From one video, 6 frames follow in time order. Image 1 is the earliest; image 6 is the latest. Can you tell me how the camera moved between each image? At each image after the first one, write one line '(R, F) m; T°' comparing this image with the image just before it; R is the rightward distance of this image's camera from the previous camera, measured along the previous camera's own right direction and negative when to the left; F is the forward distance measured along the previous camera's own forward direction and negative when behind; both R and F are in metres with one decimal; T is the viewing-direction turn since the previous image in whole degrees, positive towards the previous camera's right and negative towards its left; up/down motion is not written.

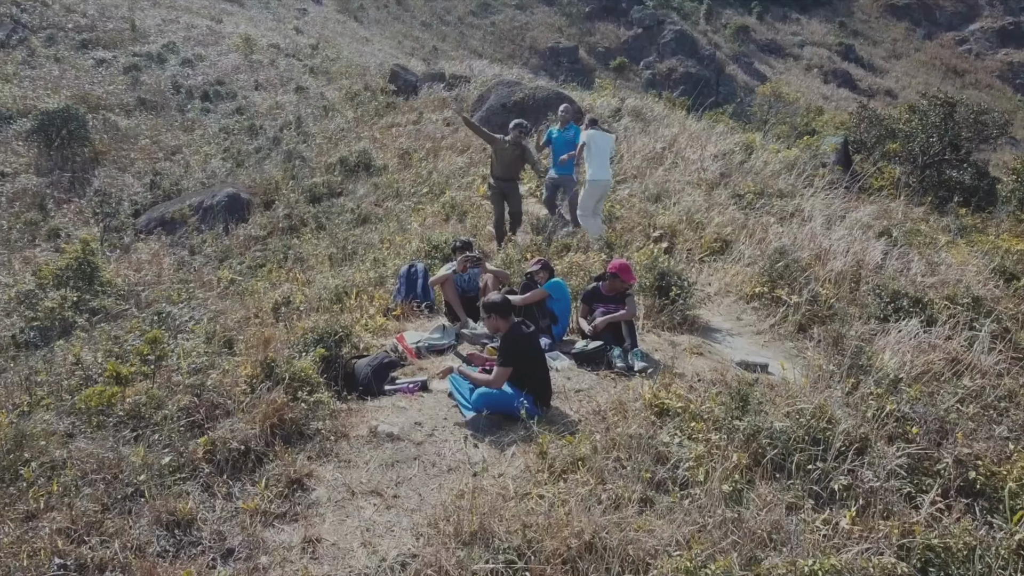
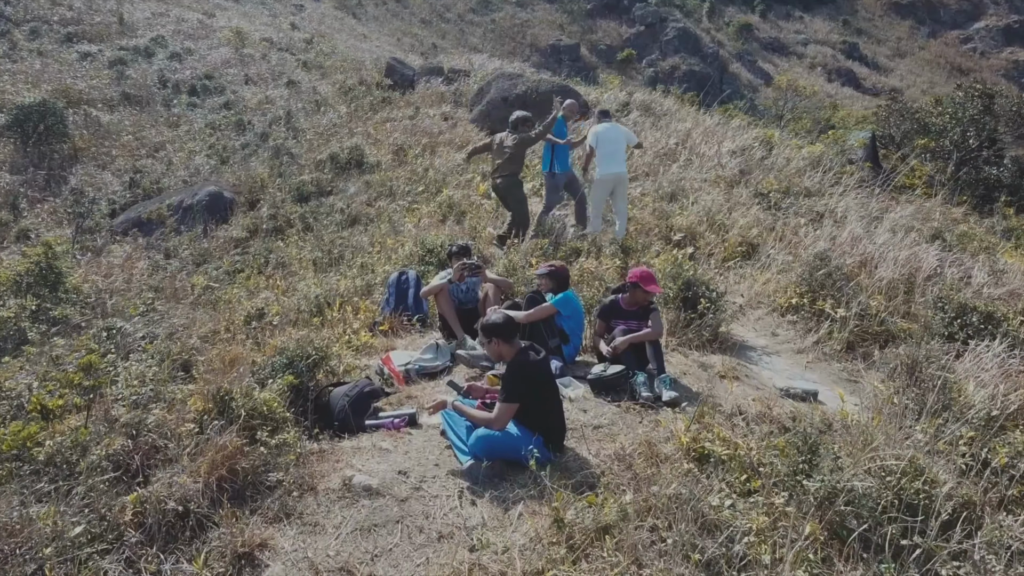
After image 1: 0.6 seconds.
(0.0, +0.7) m; 0°
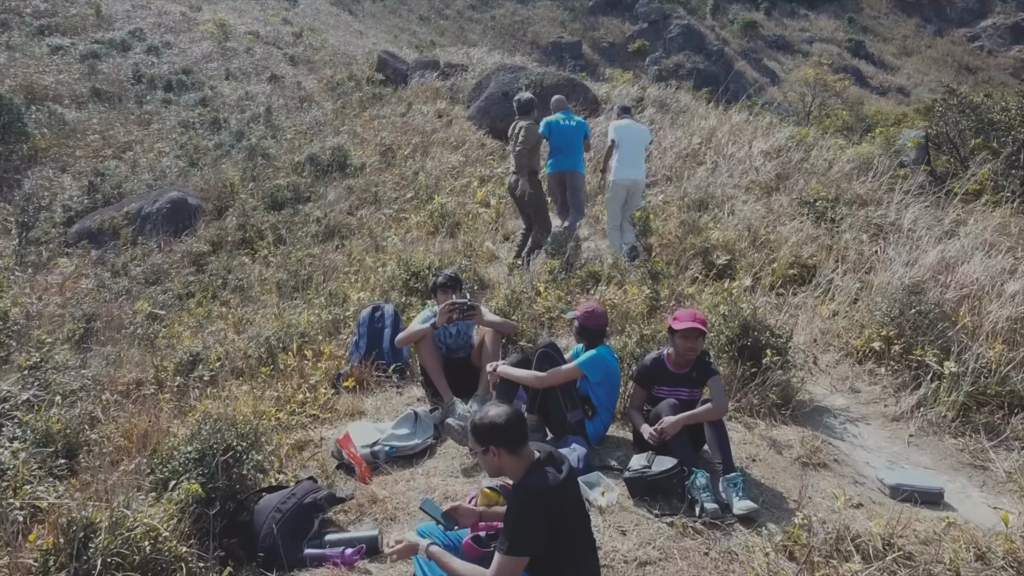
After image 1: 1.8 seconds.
(0.0, +1.2) m; 0°
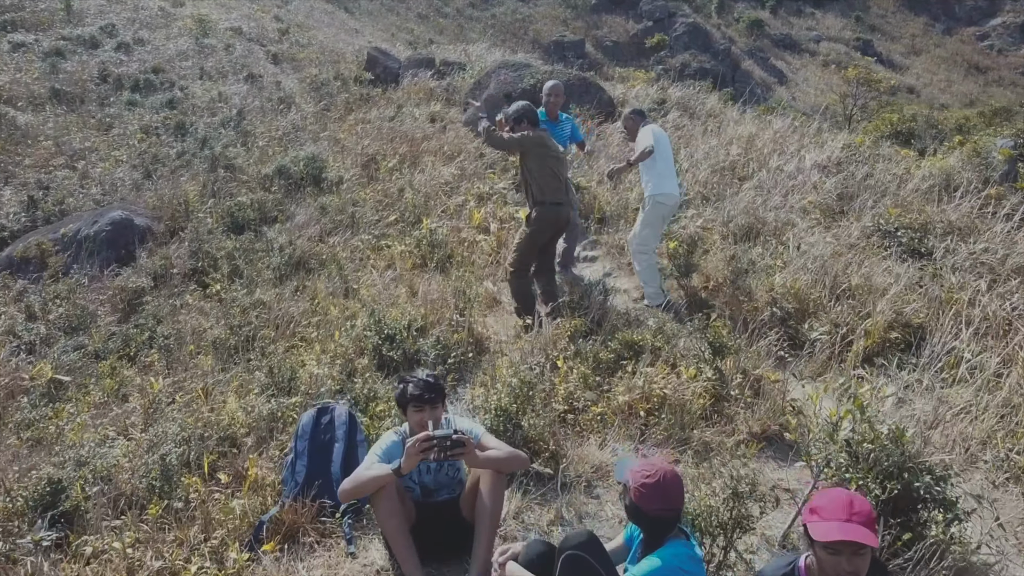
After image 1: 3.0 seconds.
(0.0, +1.4) m; 0°
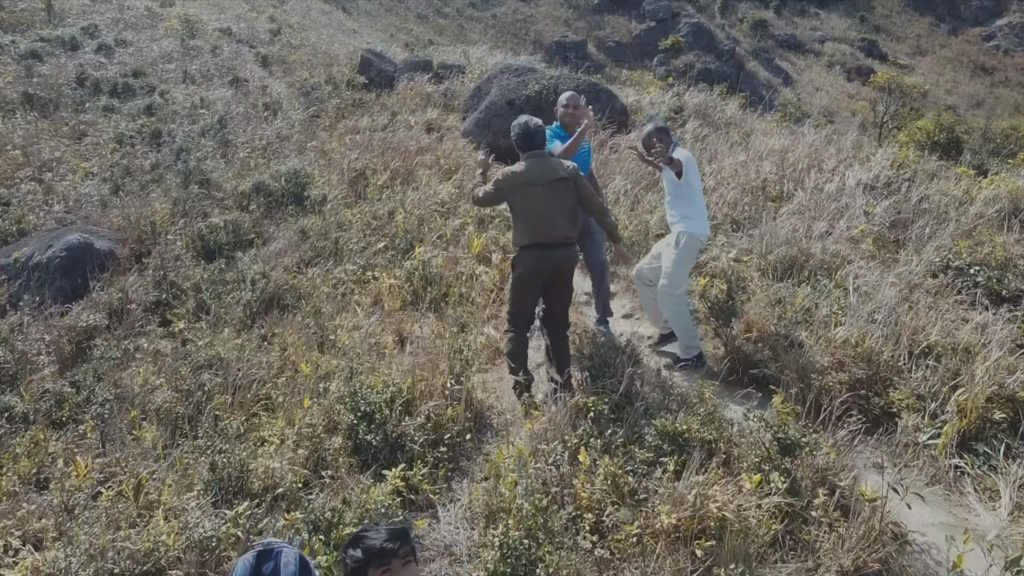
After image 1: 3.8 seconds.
(0.0, +0.8) m; 0°
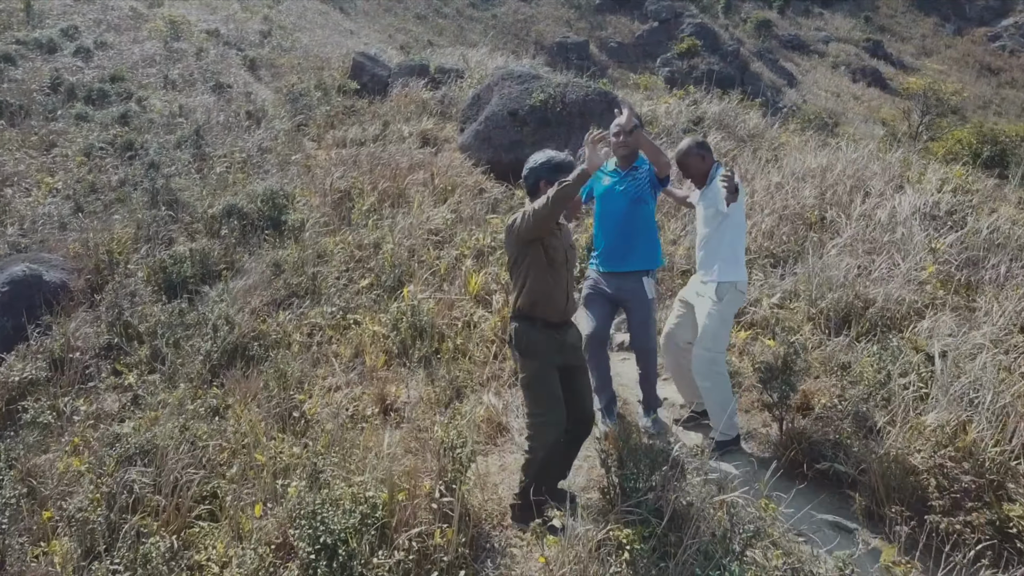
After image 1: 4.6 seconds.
(0.0, +0.8) m; 0°
